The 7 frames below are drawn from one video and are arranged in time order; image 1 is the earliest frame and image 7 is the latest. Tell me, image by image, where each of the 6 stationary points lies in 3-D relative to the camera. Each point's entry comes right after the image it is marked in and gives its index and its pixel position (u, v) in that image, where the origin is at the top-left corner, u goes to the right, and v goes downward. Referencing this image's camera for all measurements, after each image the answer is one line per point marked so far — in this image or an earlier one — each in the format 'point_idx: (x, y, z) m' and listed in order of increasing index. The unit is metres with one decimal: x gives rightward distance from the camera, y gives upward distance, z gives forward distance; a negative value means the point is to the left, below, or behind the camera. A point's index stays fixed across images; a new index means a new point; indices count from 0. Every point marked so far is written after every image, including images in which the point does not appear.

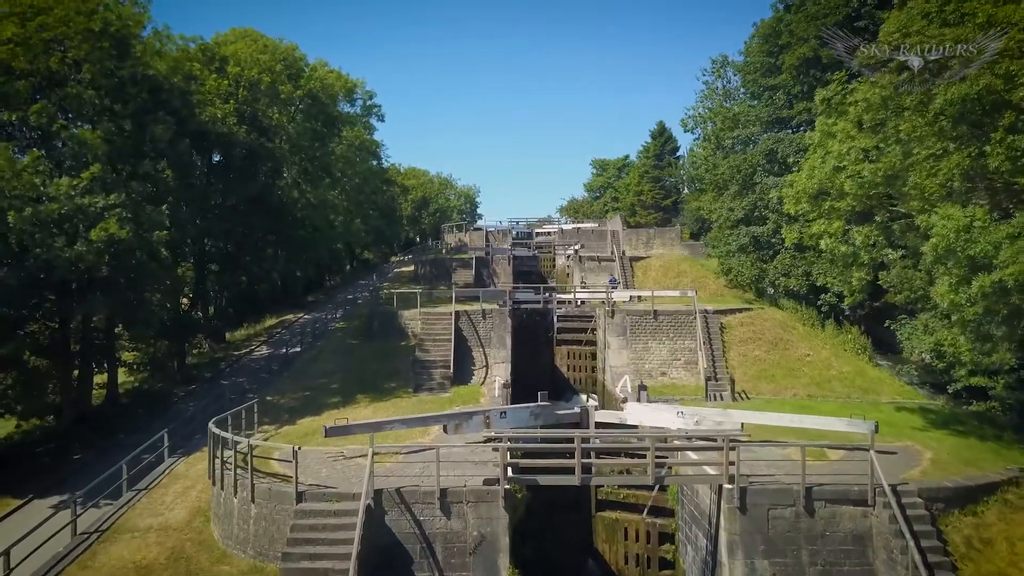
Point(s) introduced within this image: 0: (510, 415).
0: (0.0, -1.9, +12.4) m
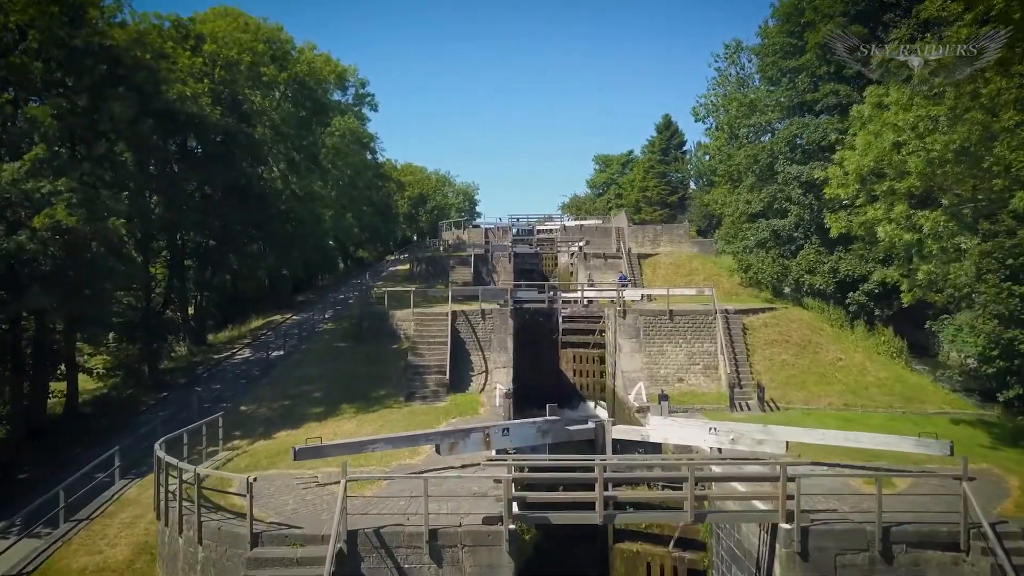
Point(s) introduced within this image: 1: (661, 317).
0: (0.0, -1.8, +10.6) m
1: (+3.4, -0.7, +19.0) m
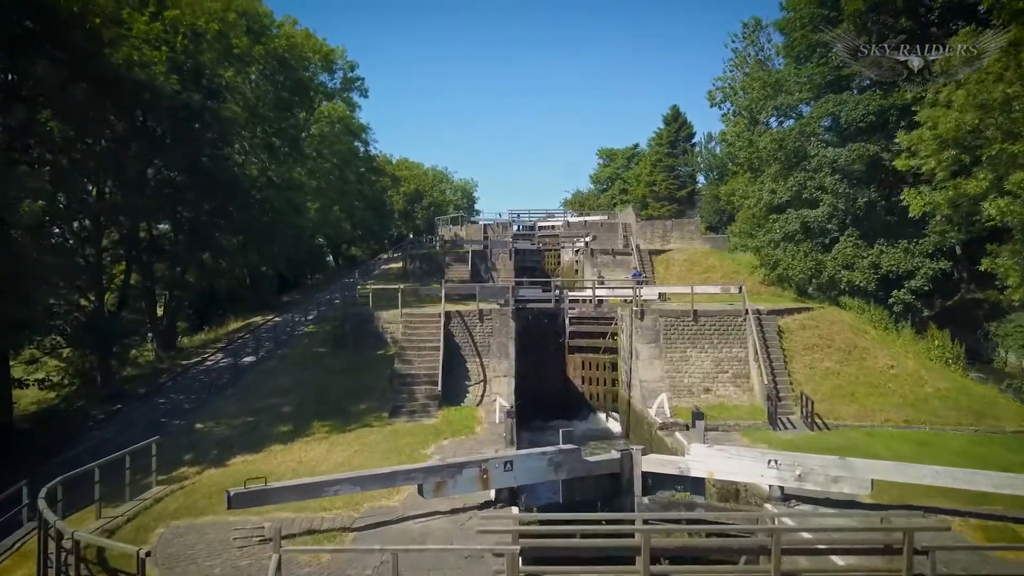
0: (+0.1, -1.8, +8.3) m
1: (+3.4, -0.6, +16.7) m
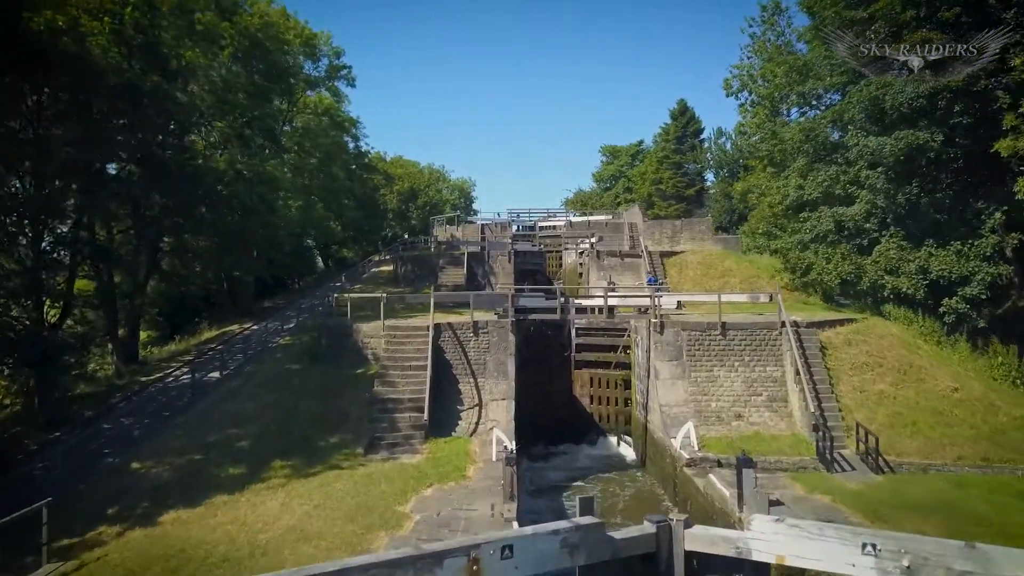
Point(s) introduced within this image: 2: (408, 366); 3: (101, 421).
0: (+0.1, -1.9, +6.0) m
1: (+3.4, -0.8, +14.4) m
2: (-1.8, -1.3, +14.1) m
3: (-7.5, -2.4, +15.4) m
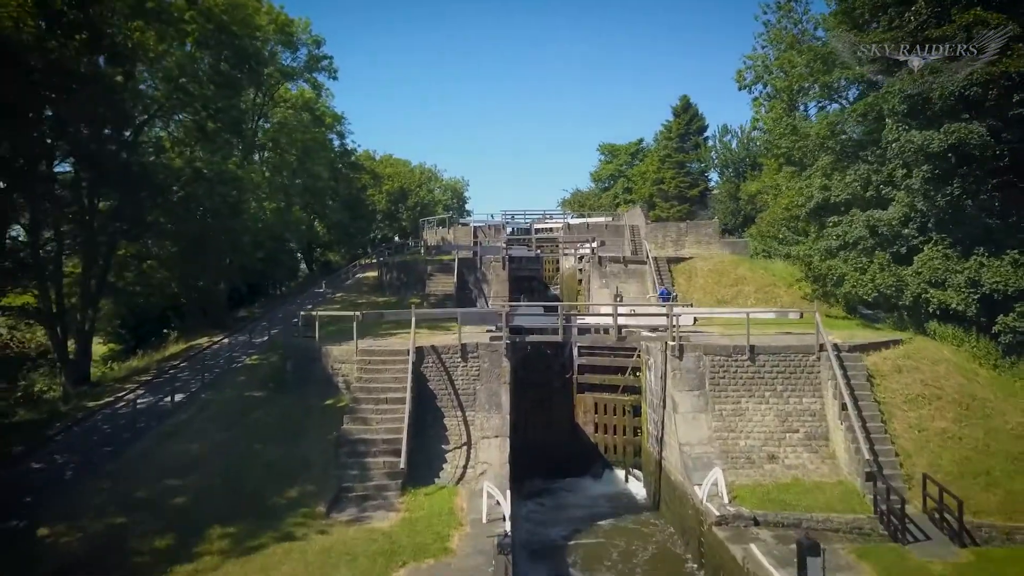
0: (0.0, -2.2, +4.0) m
1: (+3.3, -1.0, +12.4) m
2: (-1.8, -1.6, +12.1) m
3: (-7.6, -2.7, +13.3) m
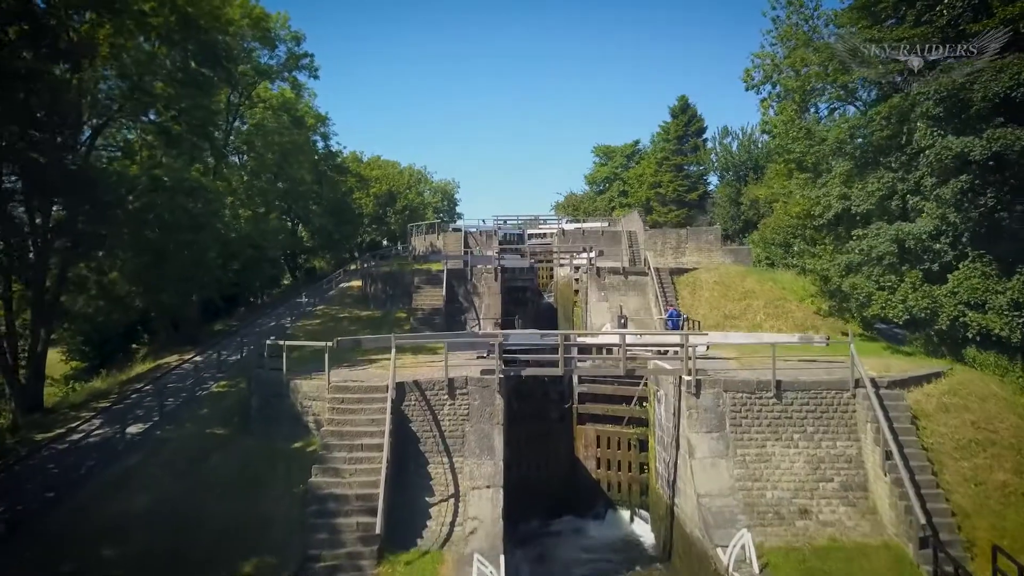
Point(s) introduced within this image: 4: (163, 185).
0: (0.0, -2.5, +2.5) m
1: (+3.2, -1.4, +10.9) m
2: (-1.9, -2.0, +10.5) m
3: (-7.7, -3.1, +11.7) m
4: (-6.5, +1.9, +15.4) m
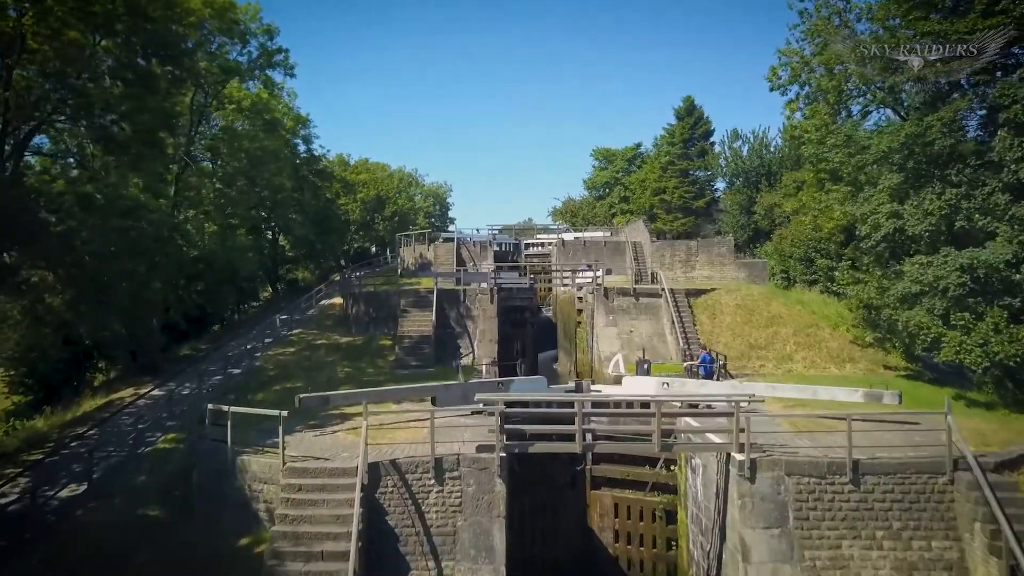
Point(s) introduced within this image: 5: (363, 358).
0: (+0.2, -3.1, +0.1) m
1: (+3.3, -2.0, +8.6) m
2: (-1.9, -2.5, +8.1) m
3: (-7.7, -3.6, +9.3) m
4: (-6.5, +1.3, +13.0) m
5: (-3.4, -1.6, +19.0) m
